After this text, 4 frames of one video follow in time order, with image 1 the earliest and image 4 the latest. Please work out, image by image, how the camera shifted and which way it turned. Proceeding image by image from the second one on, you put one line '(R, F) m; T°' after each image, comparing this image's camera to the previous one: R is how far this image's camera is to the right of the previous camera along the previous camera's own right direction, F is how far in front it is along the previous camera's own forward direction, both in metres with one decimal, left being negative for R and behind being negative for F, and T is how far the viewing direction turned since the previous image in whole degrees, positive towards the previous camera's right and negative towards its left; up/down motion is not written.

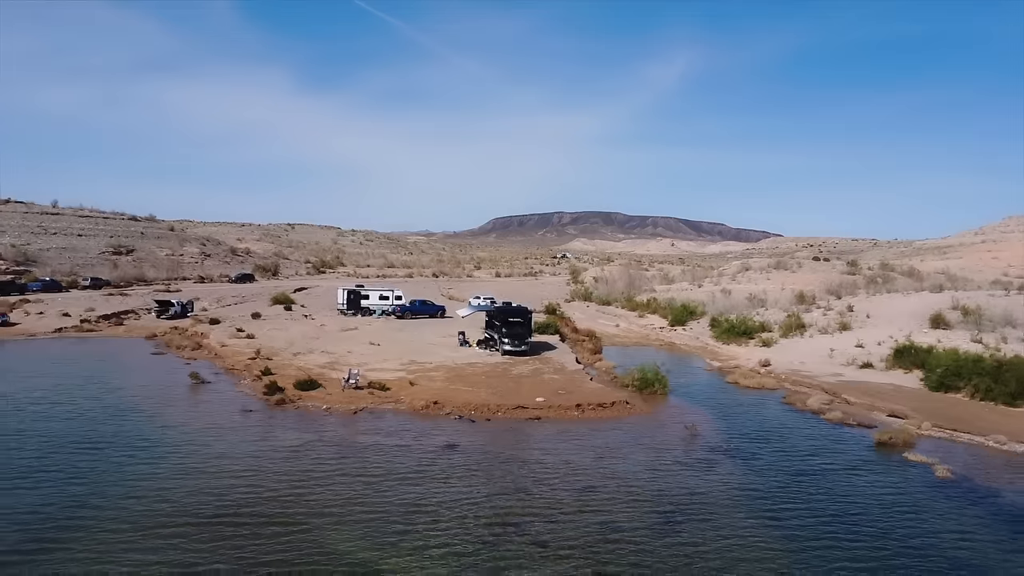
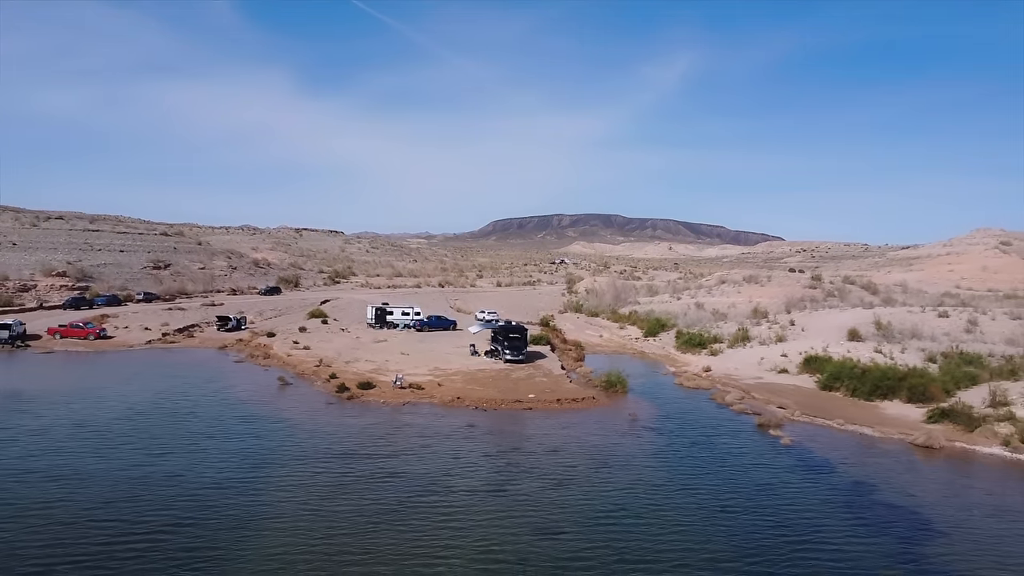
(0.0, -7.5) m; 0°
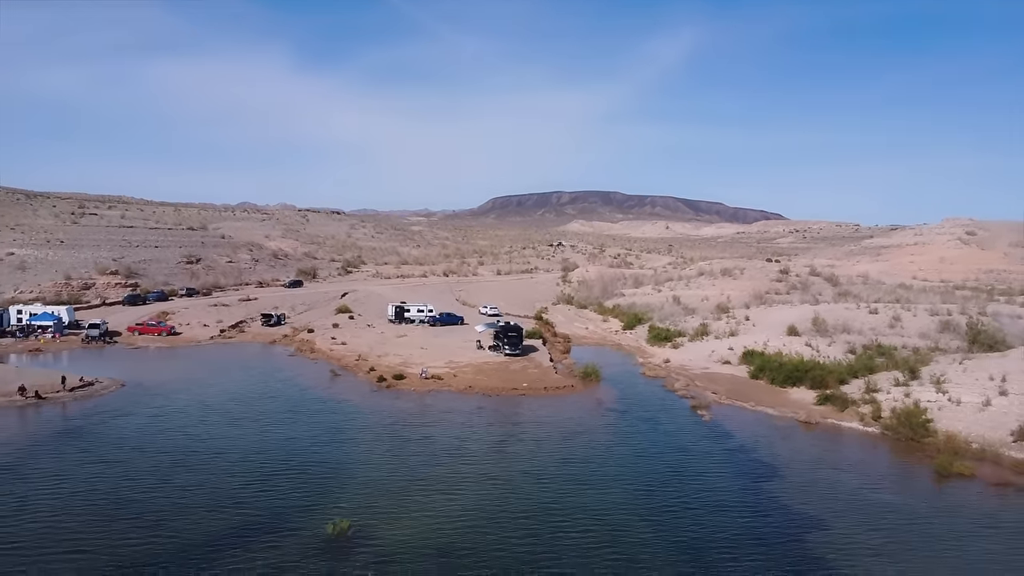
(+0.1, -8.0) m; 0°
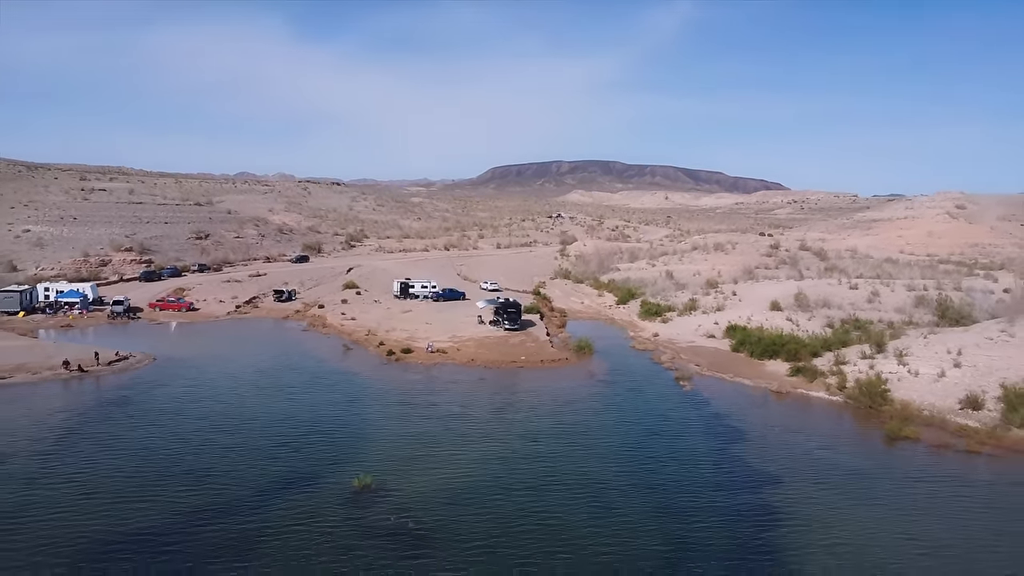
(0.0, -2.7) m; 0°
